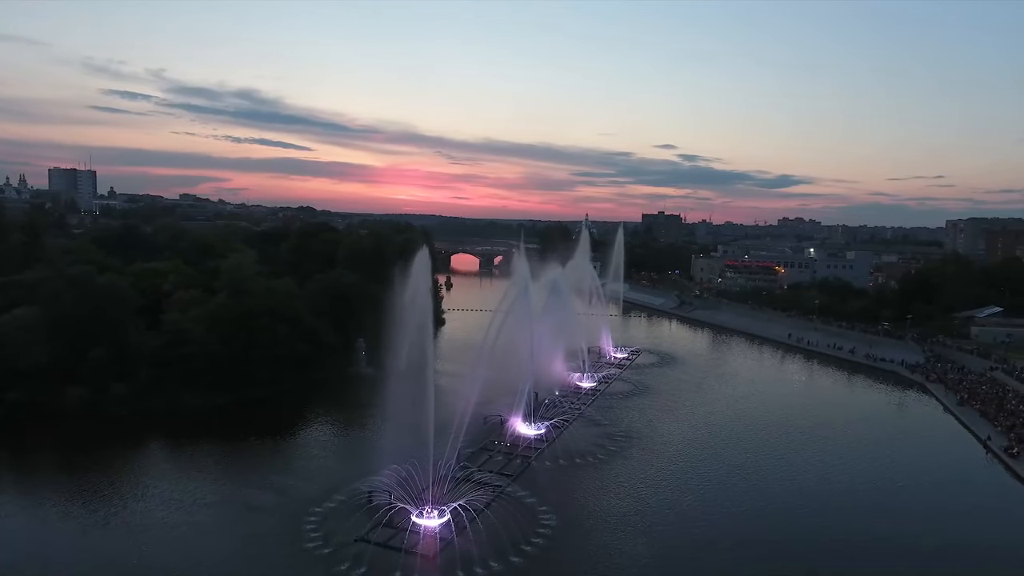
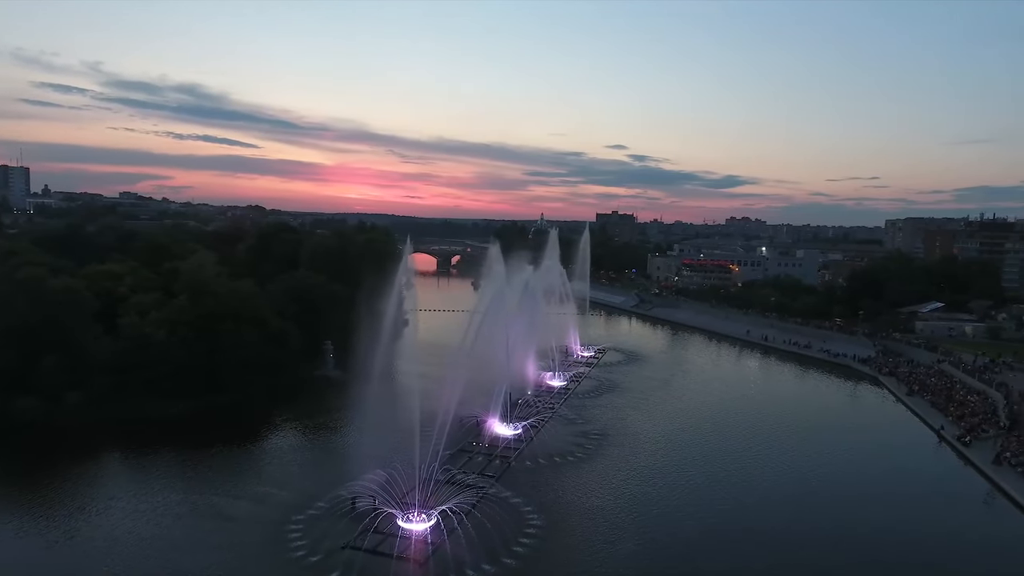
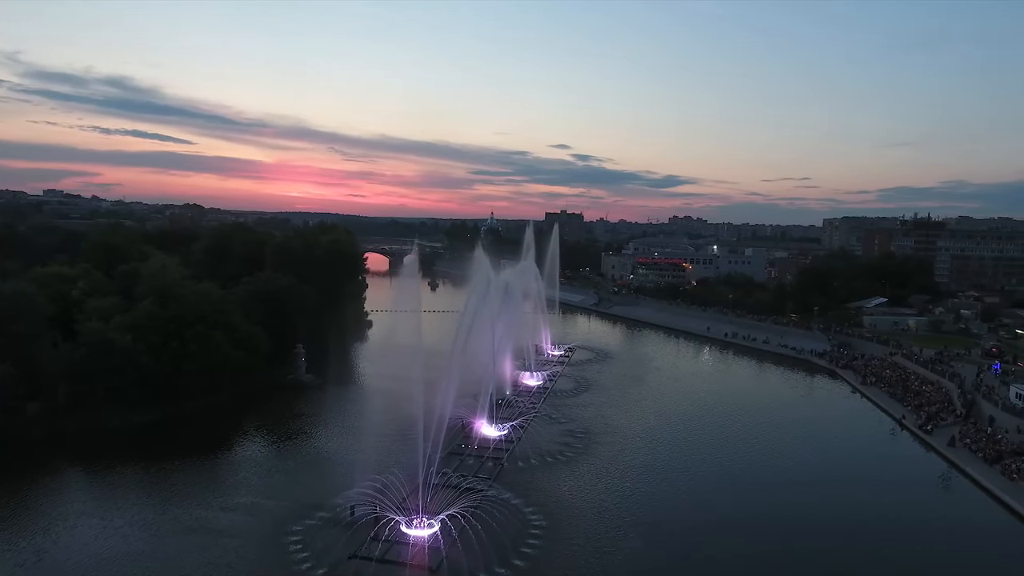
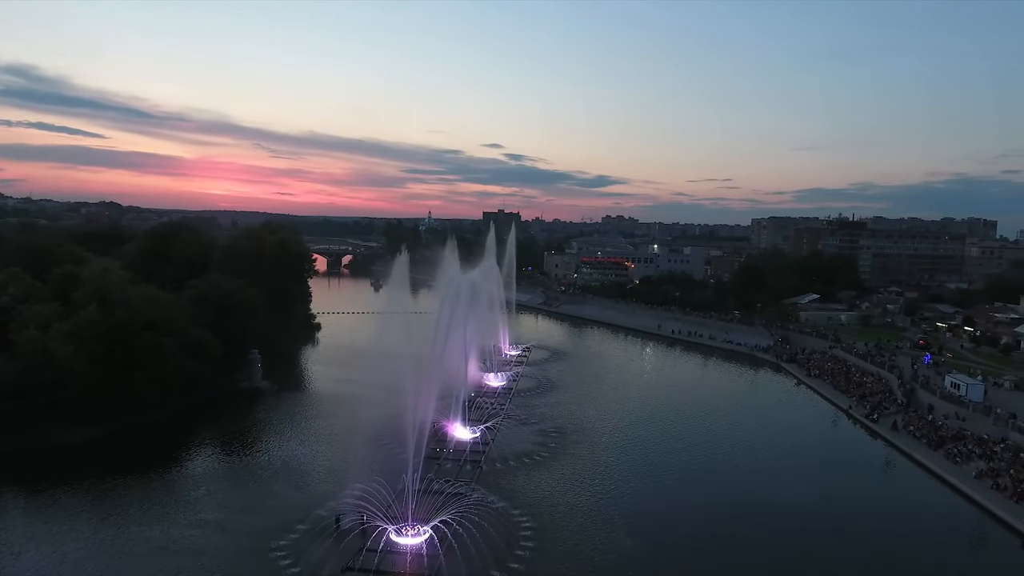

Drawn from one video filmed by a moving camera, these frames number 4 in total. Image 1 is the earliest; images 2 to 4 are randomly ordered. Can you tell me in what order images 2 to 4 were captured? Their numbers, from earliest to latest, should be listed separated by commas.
2, 3, 4
